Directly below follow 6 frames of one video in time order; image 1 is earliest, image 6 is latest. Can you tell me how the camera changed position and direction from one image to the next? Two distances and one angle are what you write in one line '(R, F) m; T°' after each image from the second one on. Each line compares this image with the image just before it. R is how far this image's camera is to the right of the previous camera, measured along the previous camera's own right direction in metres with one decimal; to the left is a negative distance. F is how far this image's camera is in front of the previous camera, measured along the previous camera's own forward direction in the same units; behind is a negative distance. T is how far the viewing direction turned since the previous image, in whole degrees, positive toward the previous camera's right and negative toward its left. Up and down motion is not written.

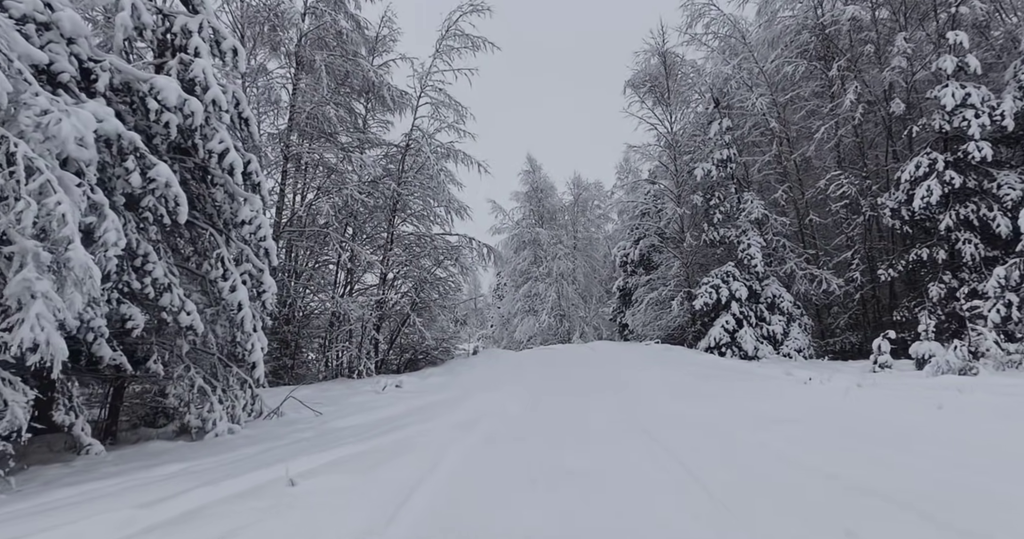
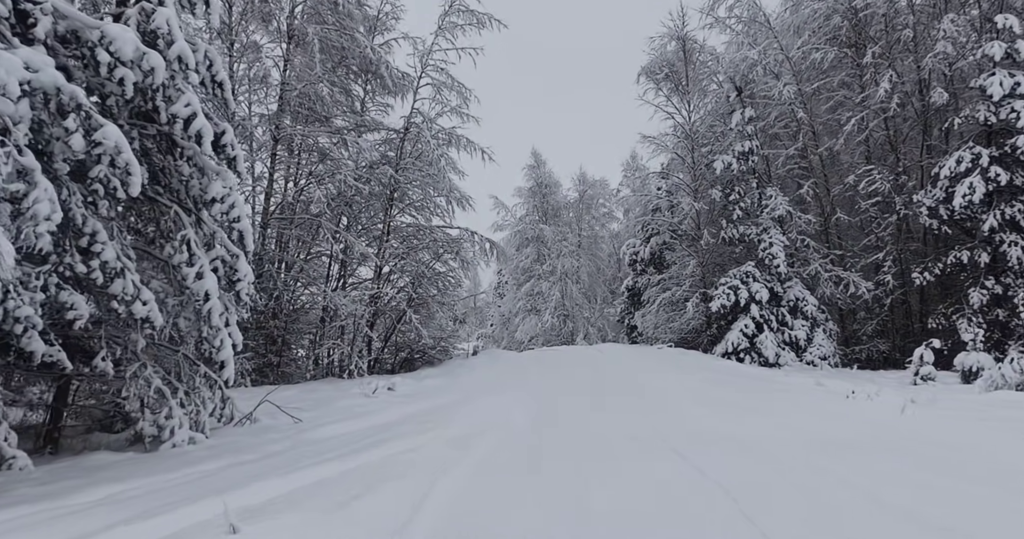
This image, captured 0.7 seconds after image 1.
(-0.1, +0.9) m; 0°
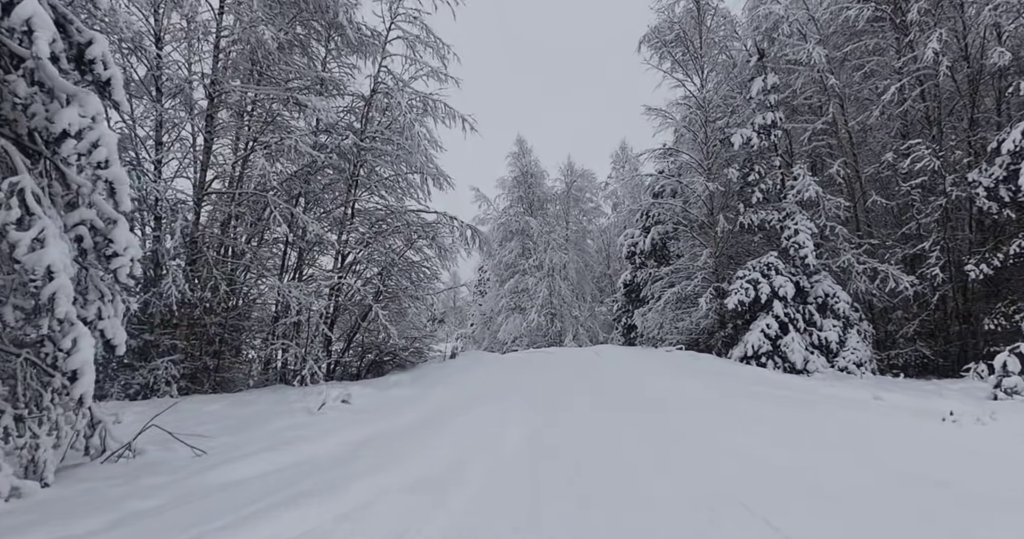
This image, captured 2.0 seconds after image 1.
(-0.1, +1.9) m; +2°
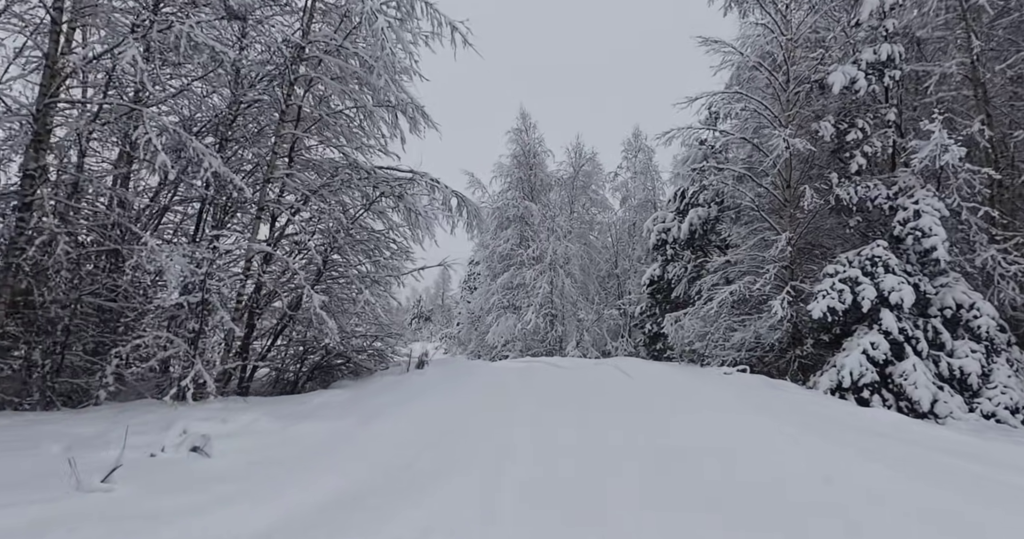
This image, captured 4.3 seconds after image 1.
(-0.1, +3.3) m; +1°
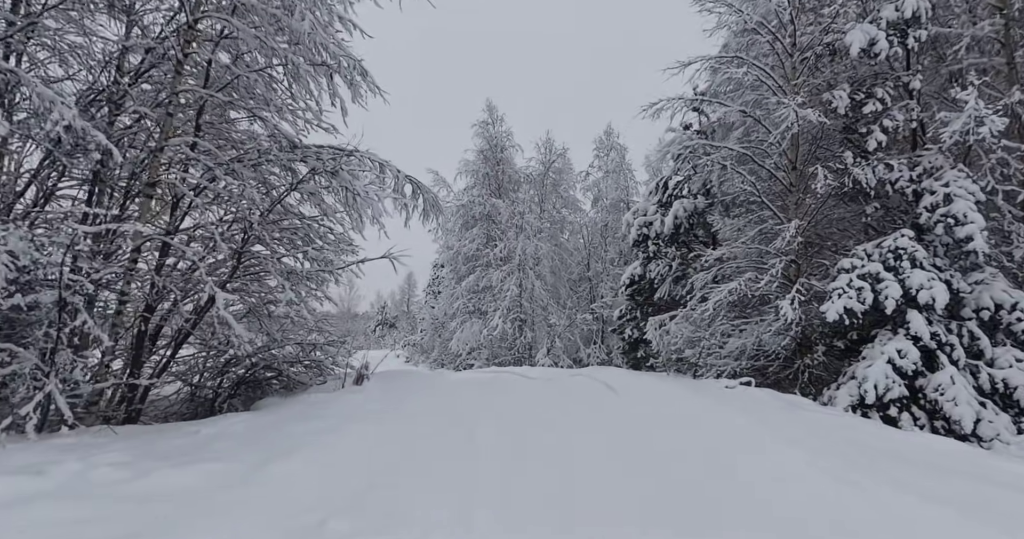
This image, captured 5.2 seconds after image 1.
(+0.1, +1.4) m; +3°
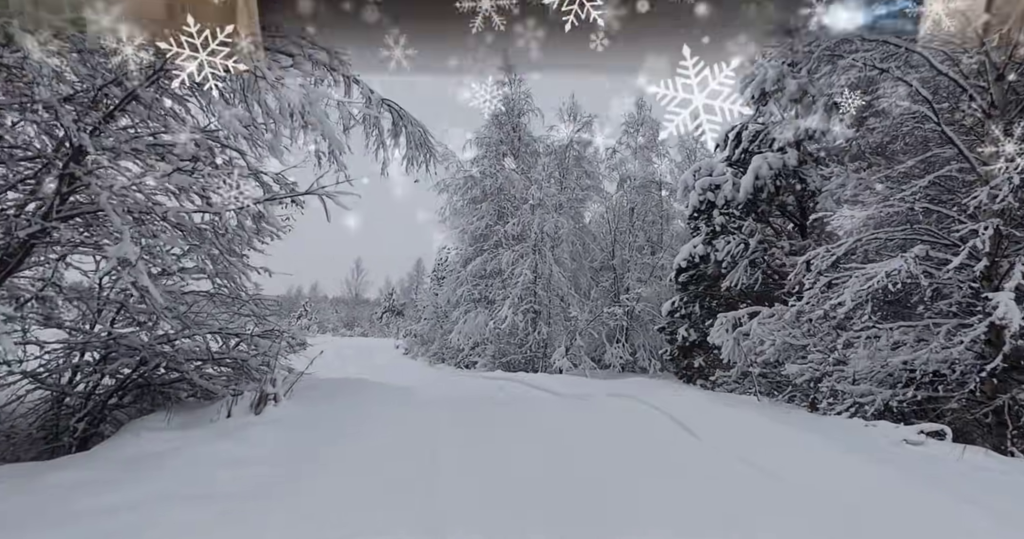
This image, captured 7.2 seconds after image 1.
(0.0, +2.8) m; -1°
